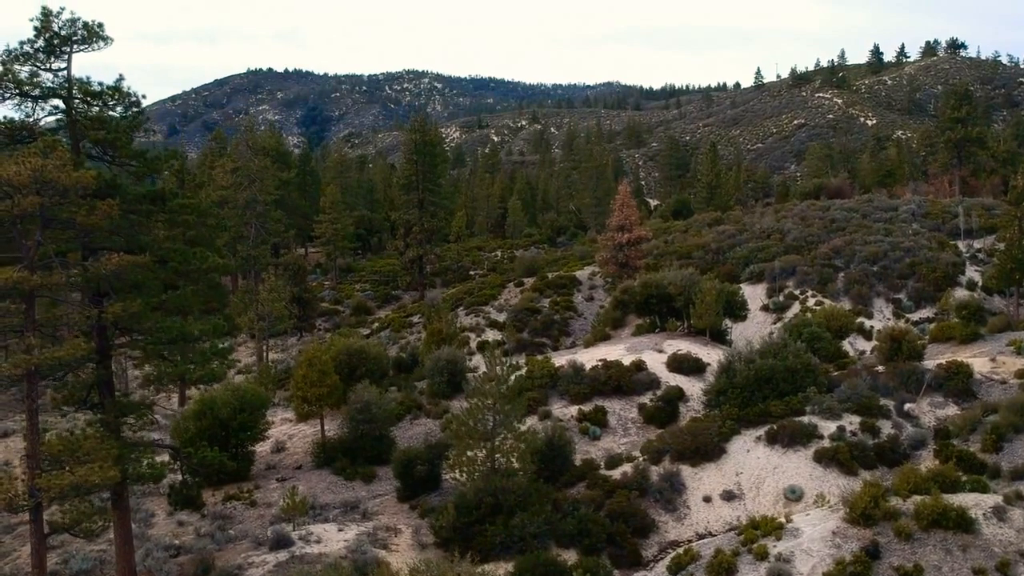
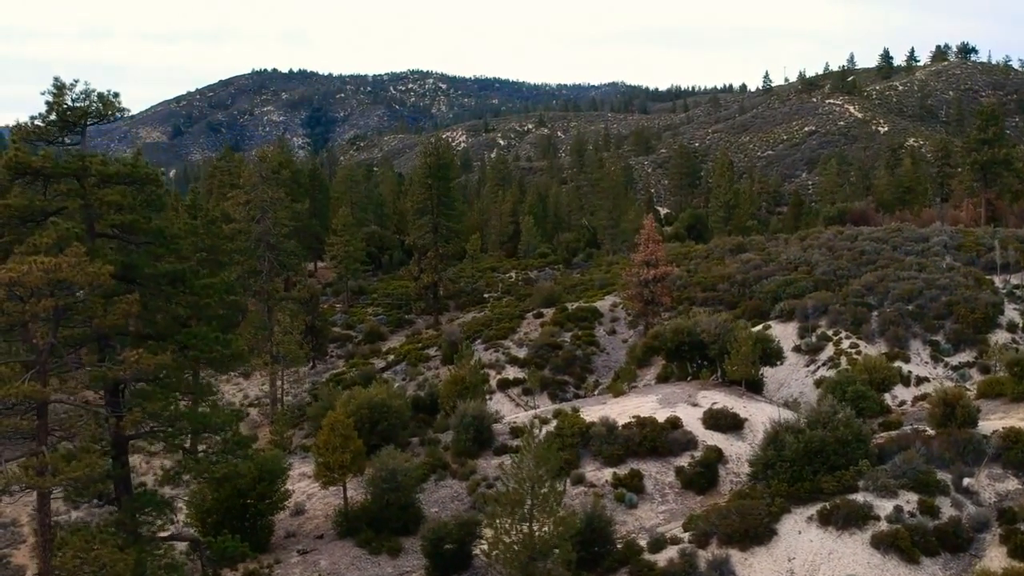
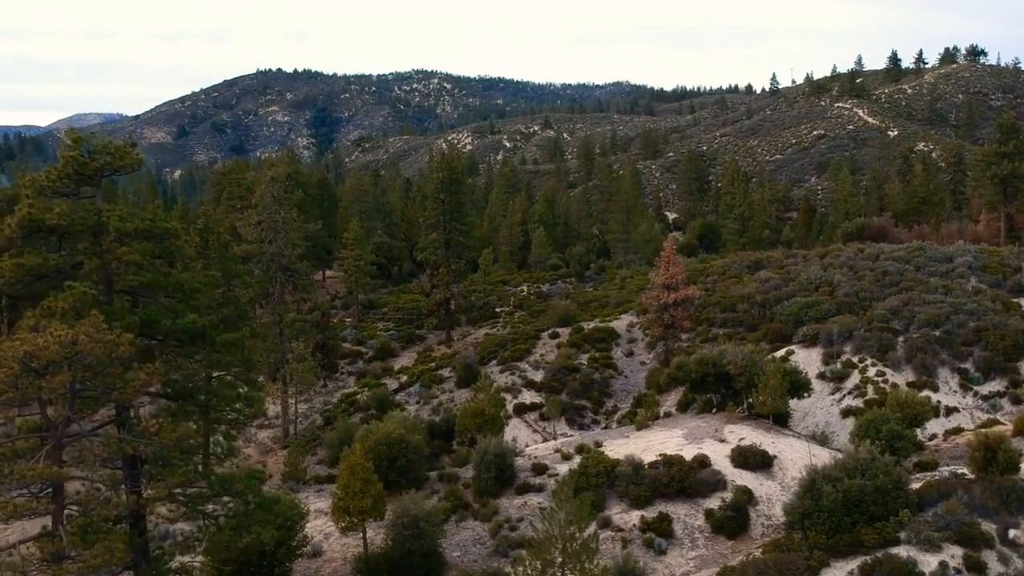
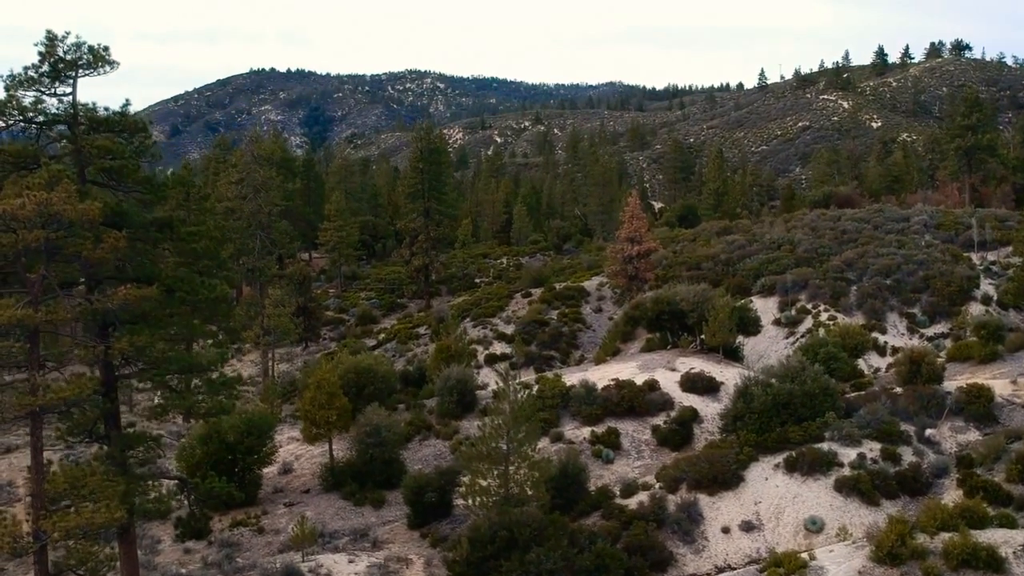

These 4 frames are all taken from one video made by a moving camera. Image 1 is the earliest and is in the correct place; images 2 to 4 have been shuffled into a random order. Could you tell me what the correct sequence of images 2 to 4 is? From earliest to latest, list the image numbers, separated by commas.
4, 2, 3
